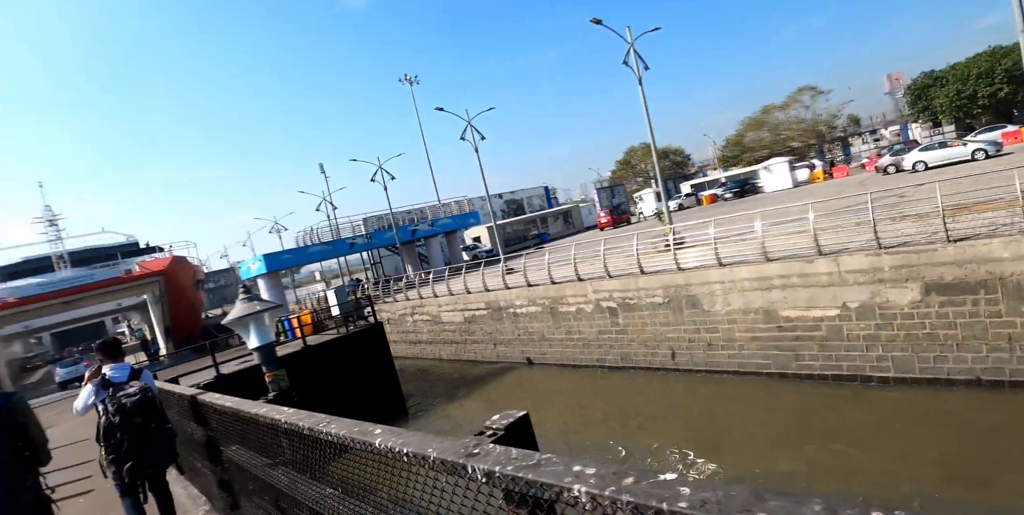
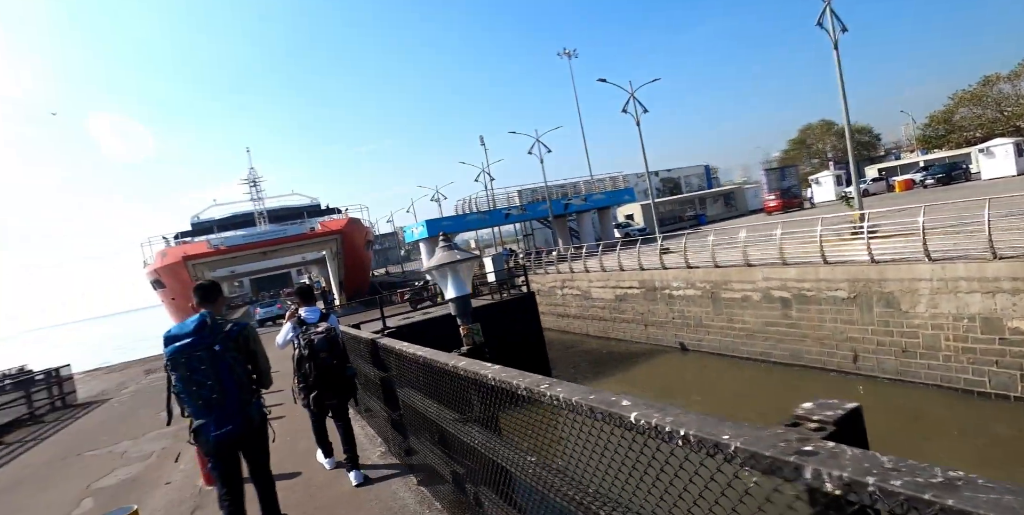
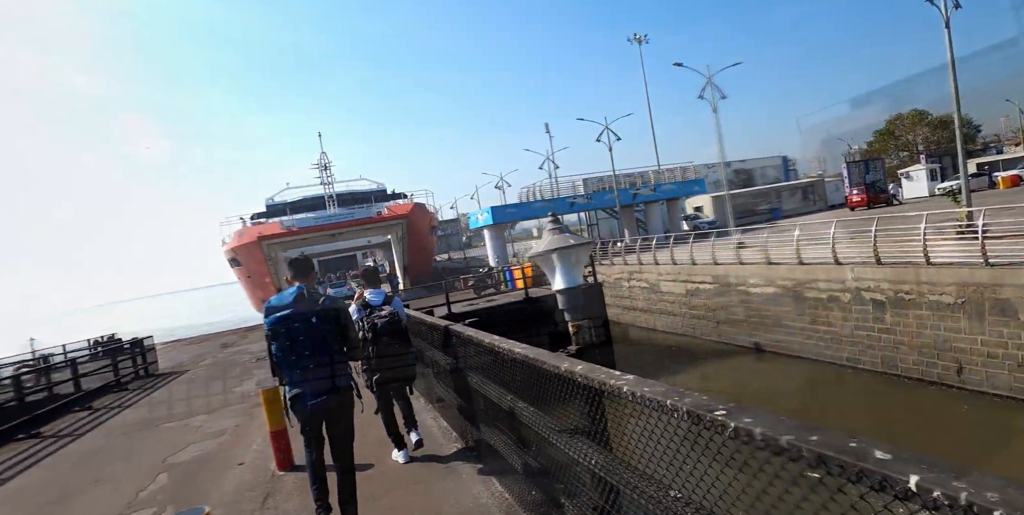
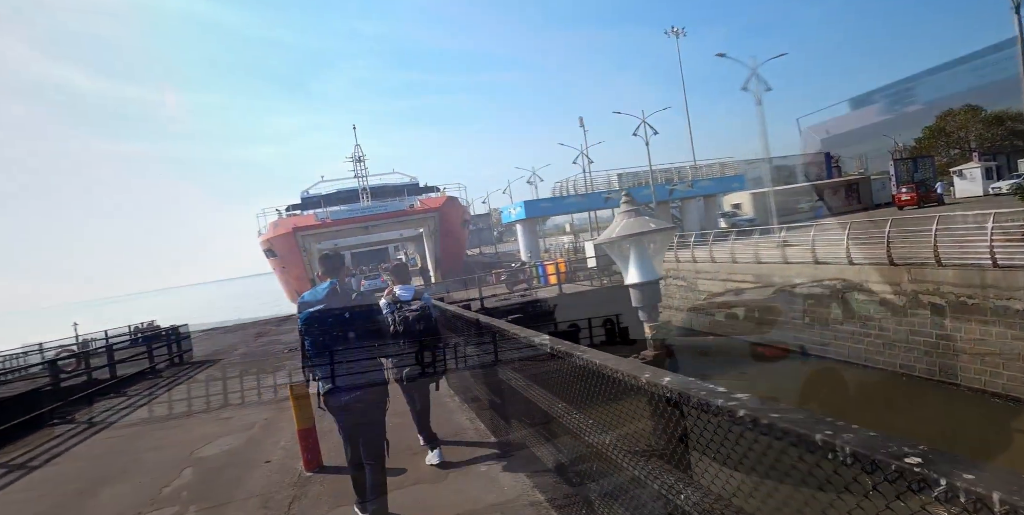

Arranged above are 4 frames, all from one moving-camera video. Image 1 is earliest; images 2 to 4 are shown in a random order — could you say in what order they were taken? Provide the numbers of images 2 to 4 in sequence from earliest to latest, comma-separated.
2, 3, 4
